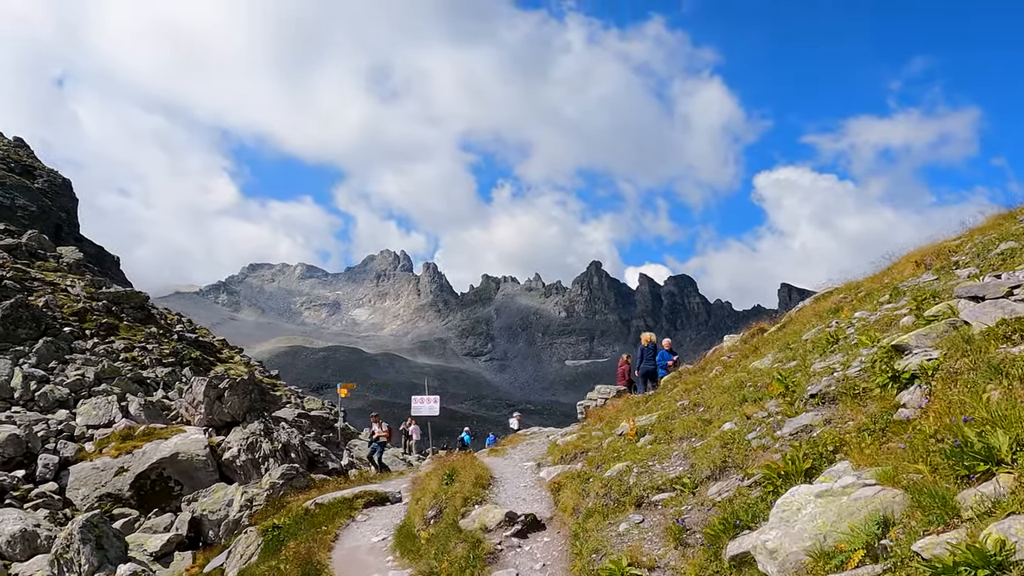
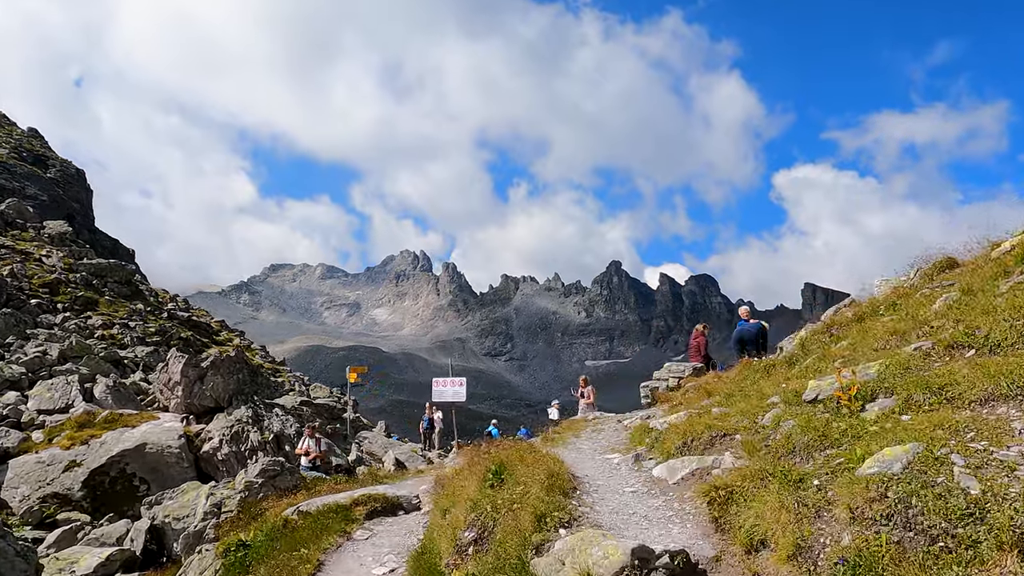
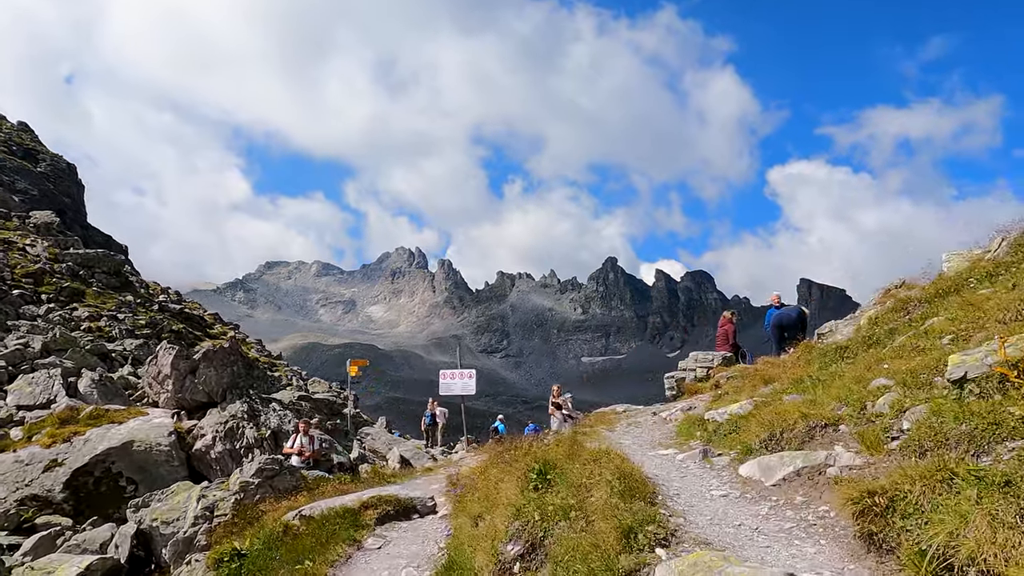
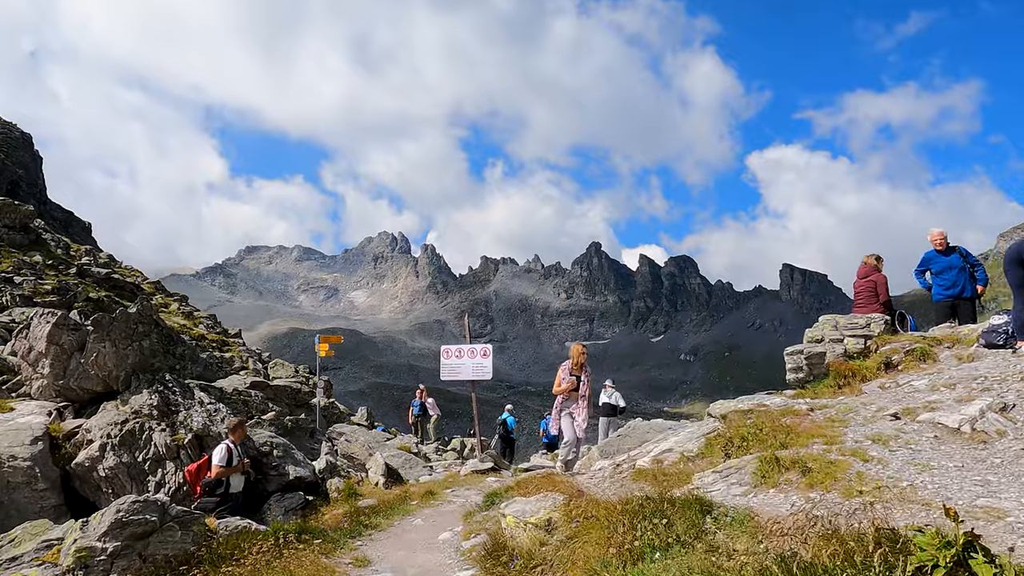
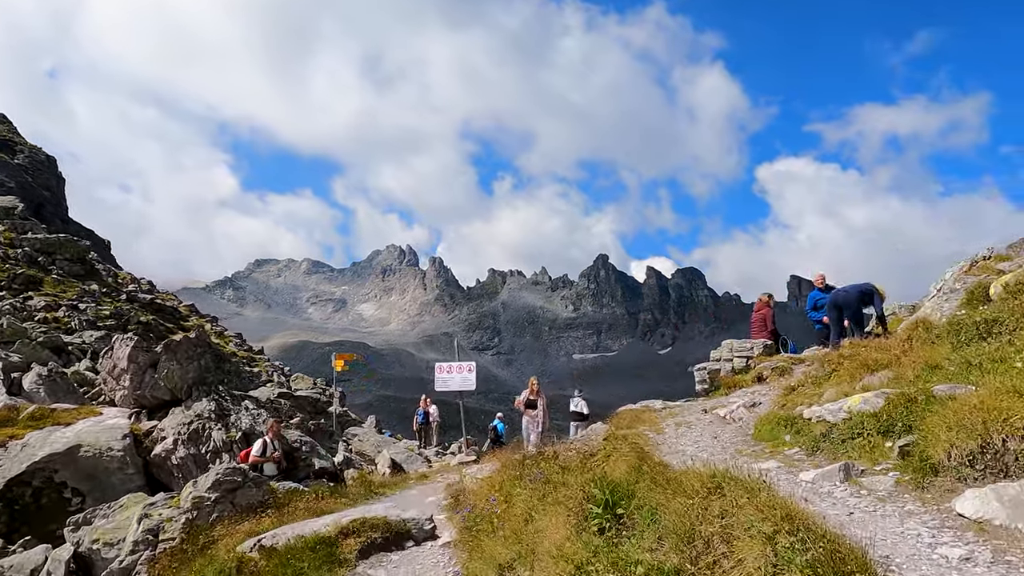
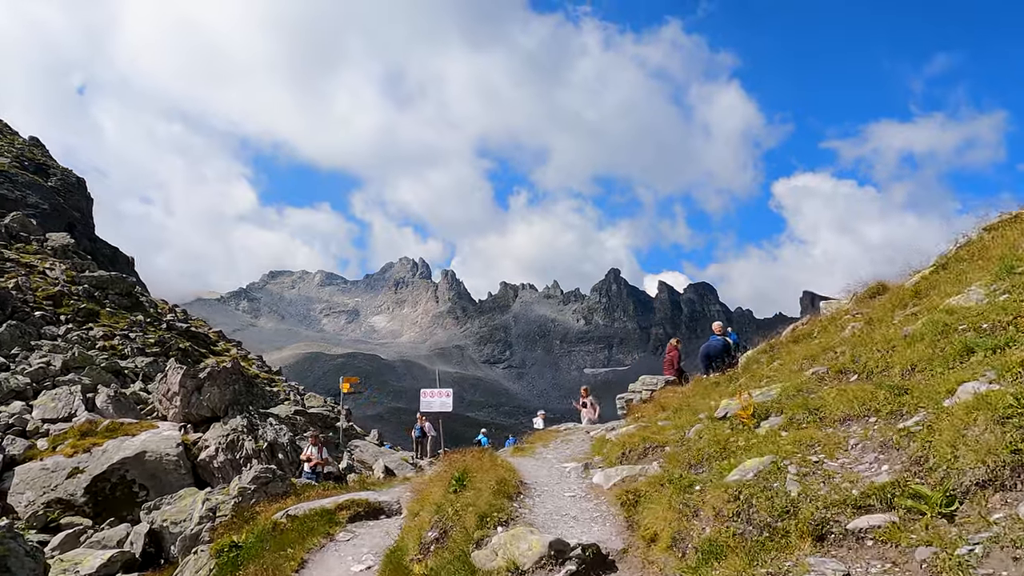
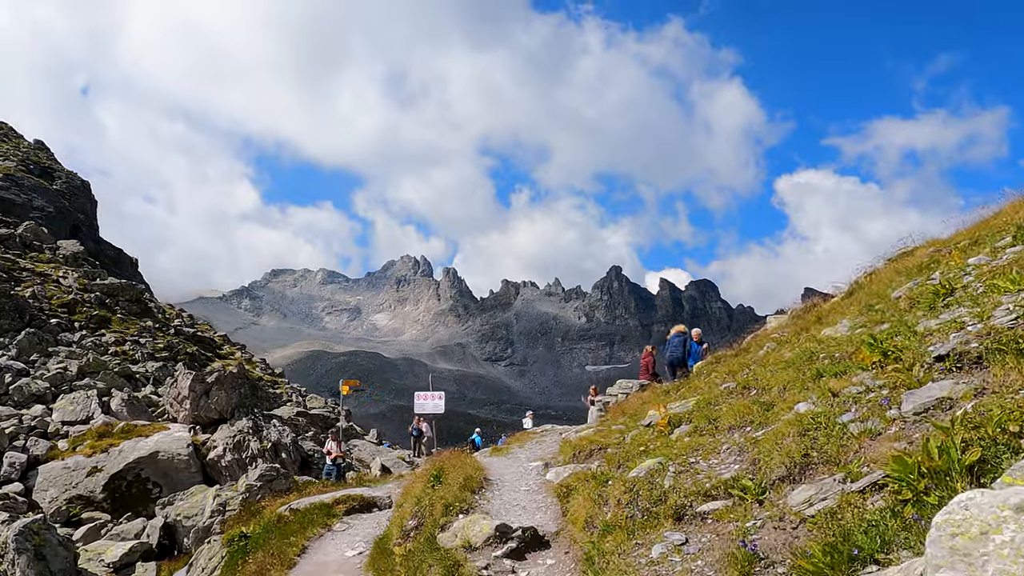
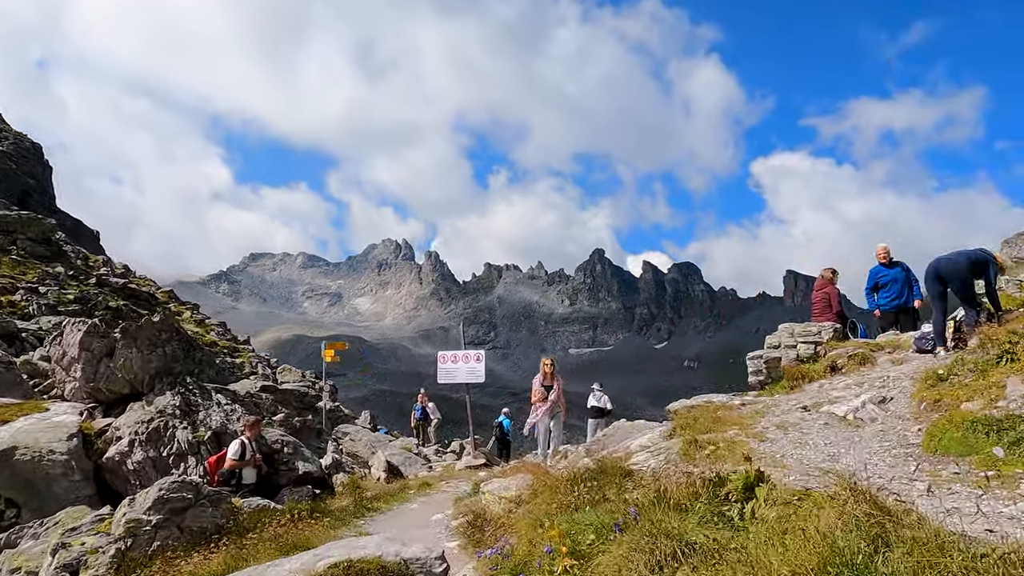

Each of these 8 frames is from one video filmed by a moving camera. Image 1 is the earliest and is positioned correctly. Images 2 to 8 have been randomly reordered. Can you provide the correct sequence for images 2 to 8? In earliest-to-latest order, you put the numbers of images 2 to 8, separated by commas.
7, 6, 2, 3, 5, 8, 4
